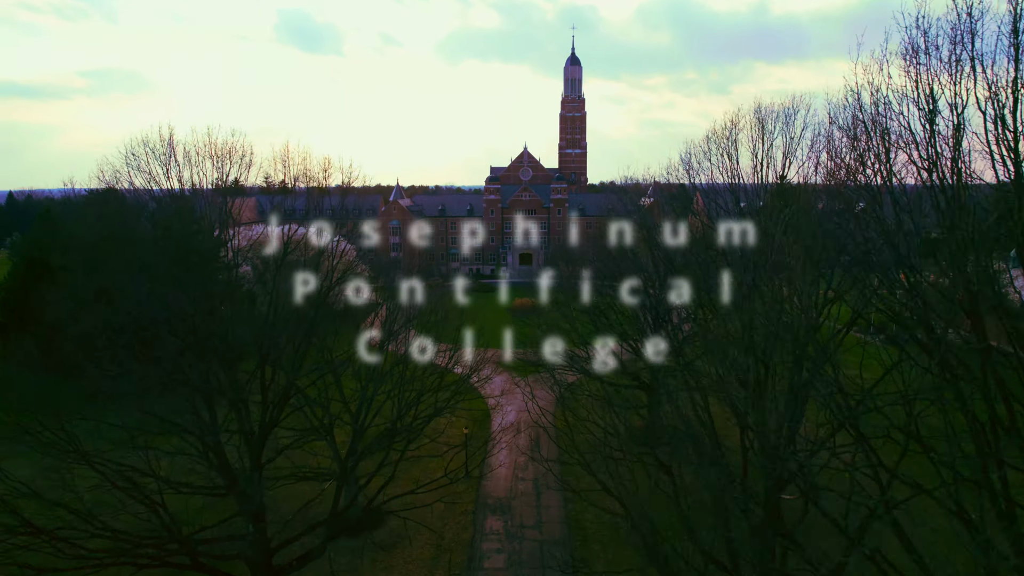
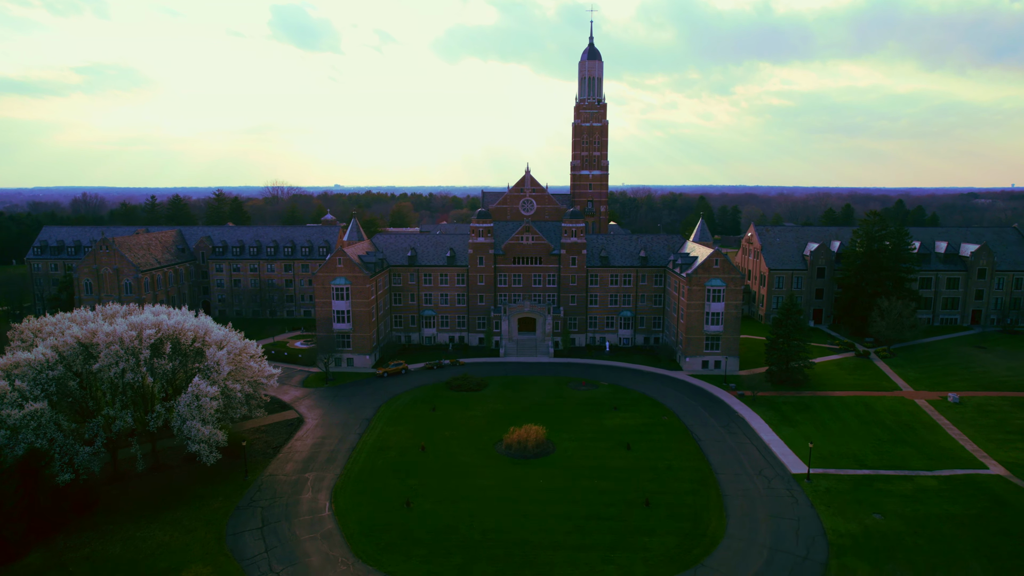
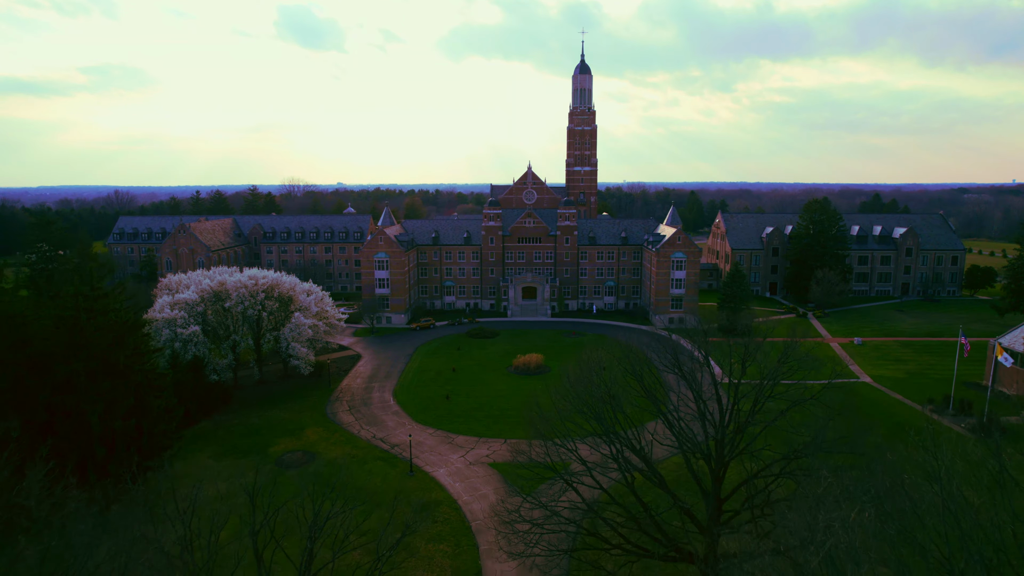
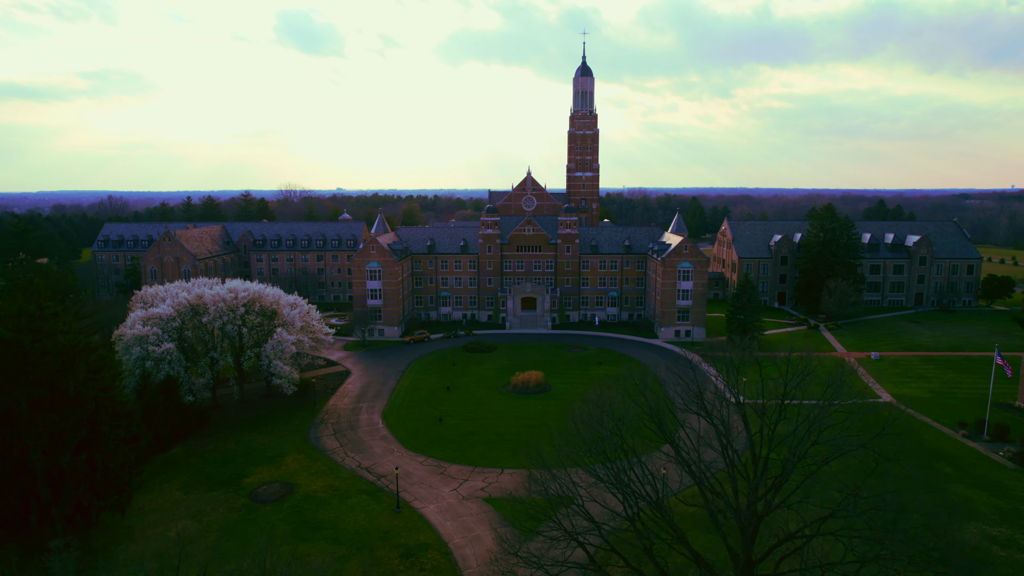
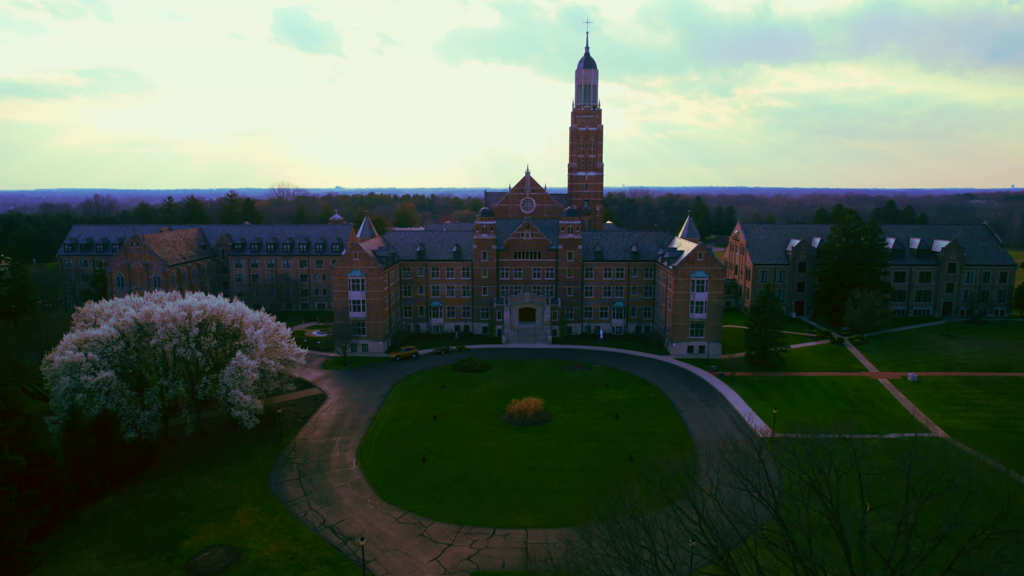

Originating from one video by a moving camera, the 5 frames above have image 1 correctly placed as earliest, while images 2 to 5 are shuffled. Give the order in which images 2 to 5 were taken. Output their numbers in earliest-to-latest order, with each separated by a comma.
3, 4, 5, 2
